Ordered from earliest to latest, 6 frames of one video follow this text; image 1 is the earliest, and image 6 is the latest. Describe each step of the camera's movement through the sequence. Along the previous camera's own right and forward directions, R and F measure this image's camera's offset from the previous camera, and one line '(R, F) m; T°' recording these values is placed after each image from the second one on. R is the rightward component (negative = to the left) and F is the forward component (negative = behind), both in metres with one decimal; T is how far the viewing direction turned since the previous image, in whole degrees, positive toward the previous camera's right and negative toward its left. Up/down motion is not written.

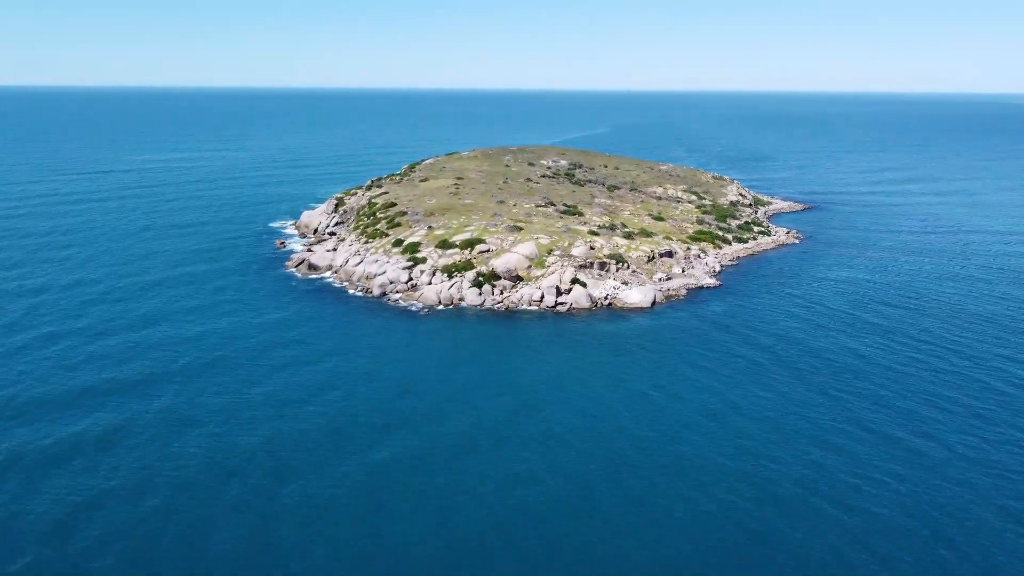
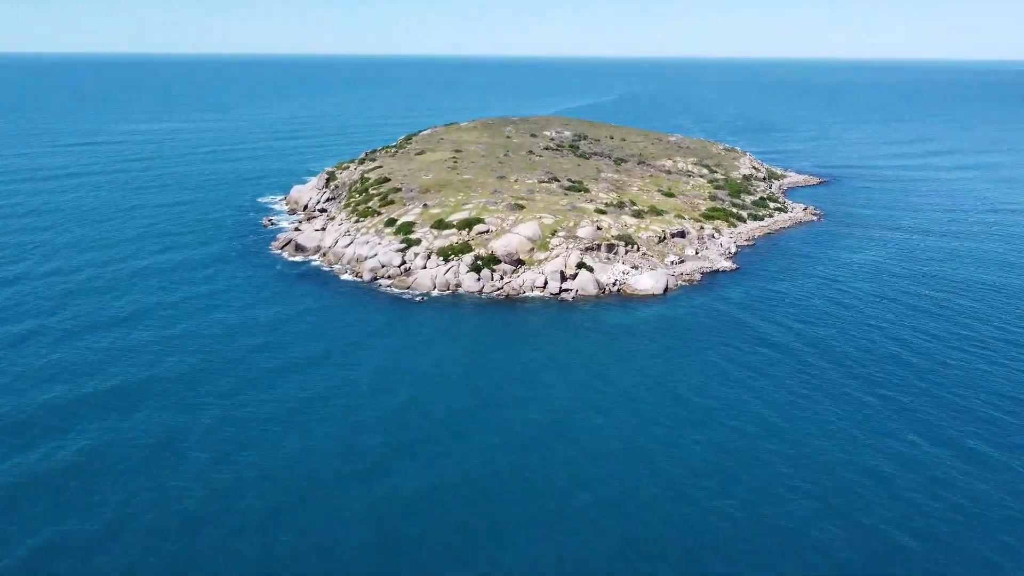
(+0.1, +5.3) m; 0°
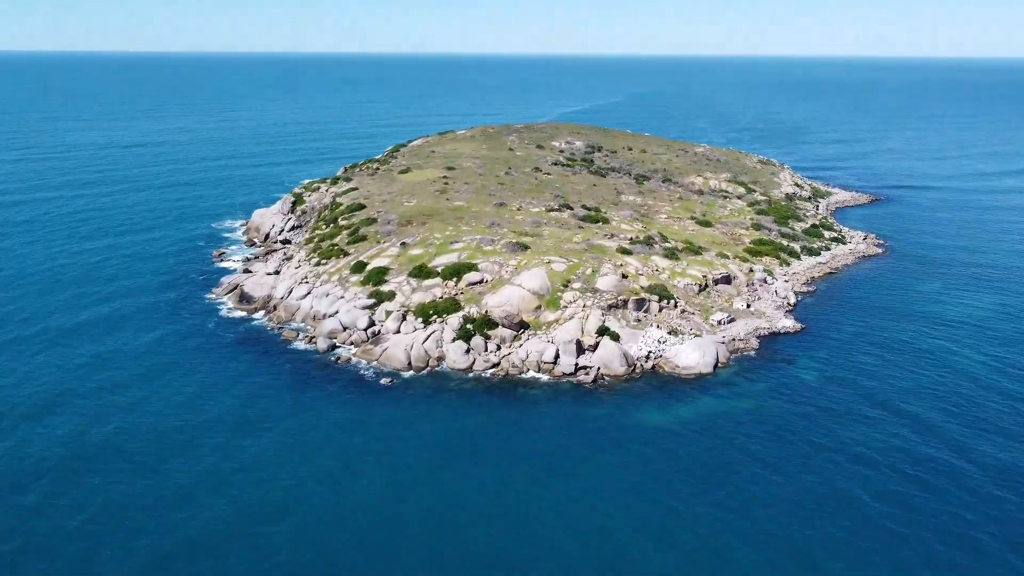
(+0.3, +16.0) m; 0°
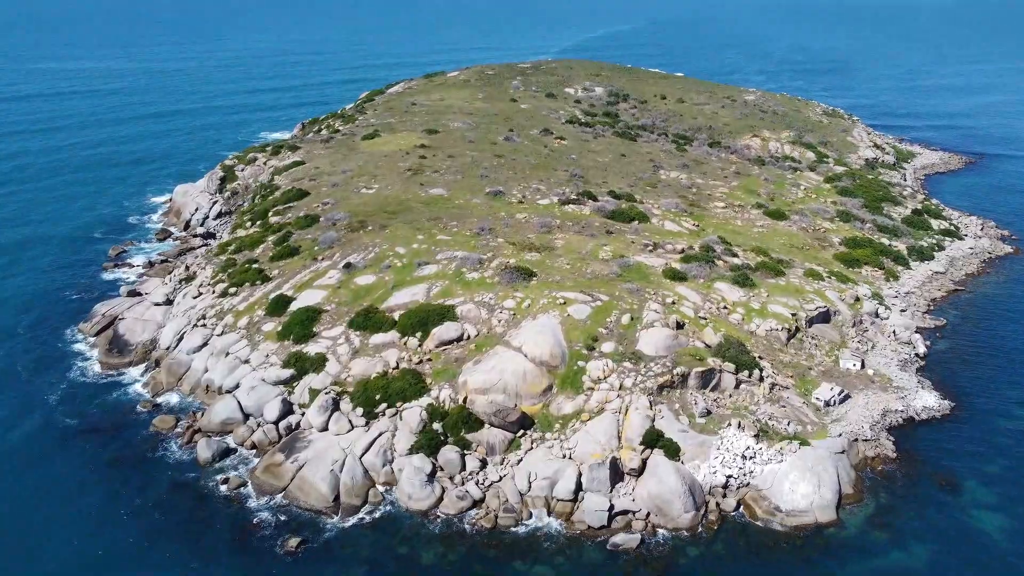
(+0.6, +20.0) m; -1°
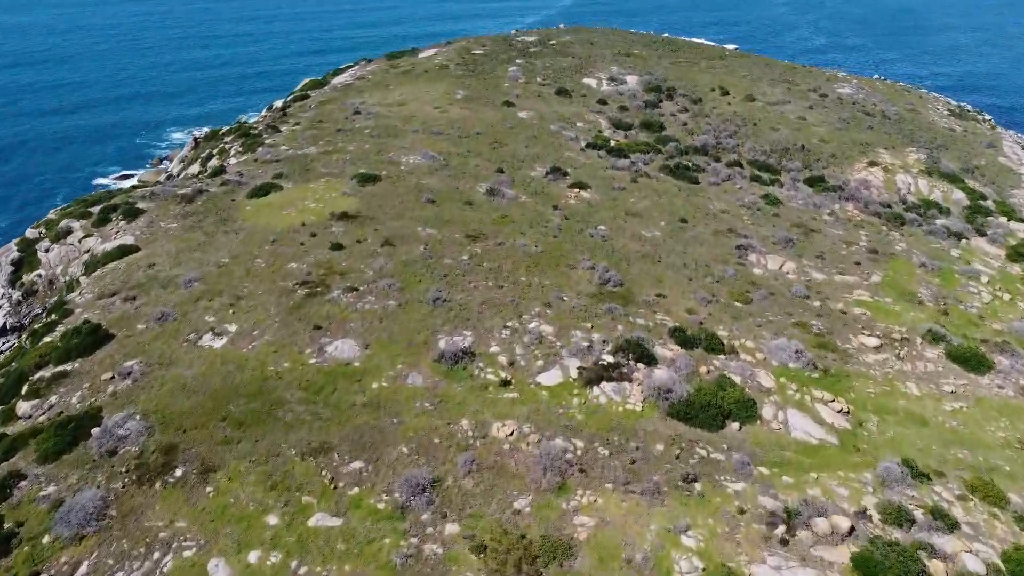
(+1.0, +24.7) m; -1°
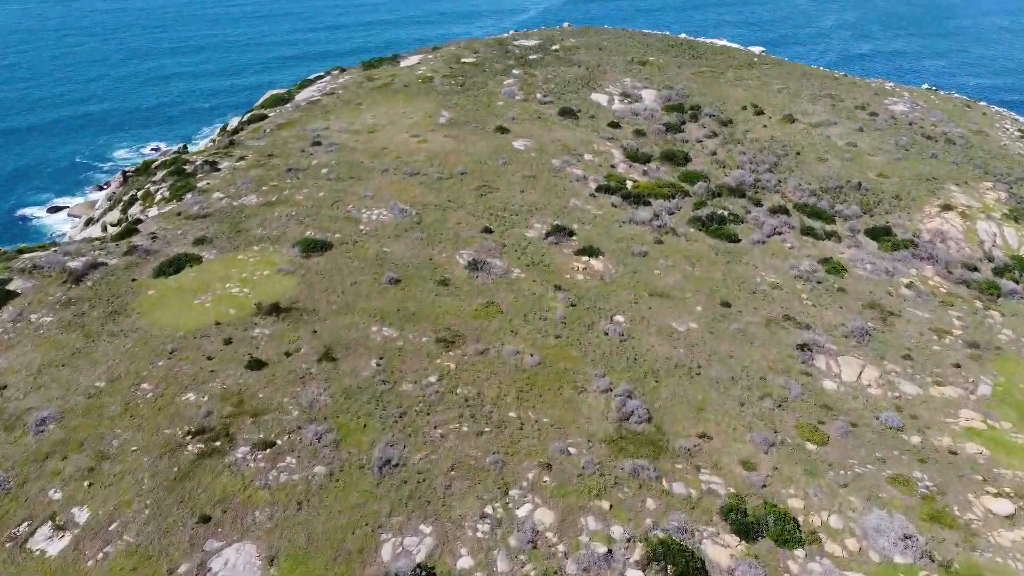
(+0.5, +8.9) m; 0°
